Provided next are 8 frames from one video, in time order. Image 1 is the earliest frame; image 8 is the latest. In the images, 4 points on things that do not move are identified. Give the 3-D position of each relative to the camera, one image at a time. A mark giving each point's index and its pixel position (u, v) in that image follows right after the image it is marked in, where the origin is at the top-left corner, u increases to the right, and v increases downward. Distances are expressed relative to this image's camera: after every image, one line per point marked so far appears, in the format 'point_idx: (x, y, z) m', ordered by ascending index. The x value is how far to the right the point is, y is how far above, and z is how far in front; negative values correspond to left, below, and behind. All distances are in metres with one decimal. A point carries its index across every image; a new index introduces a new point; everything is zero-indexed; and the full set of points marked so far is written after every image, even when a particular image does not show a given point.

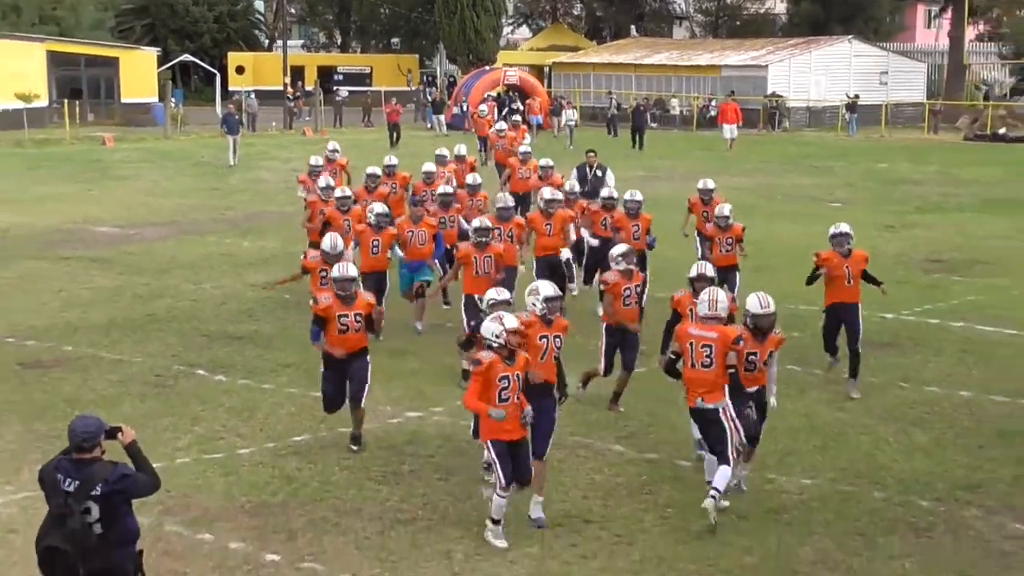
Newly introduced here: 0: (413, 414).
0: (-0.8, -0.8, +11.0) m
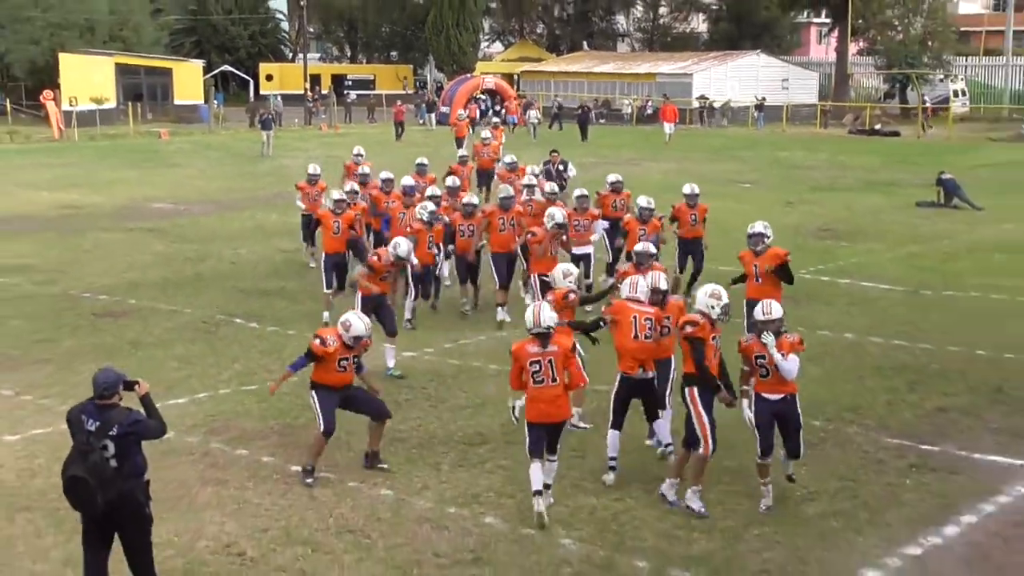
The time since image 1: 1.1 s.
0: (-0.9, -0.5, +13.0) m
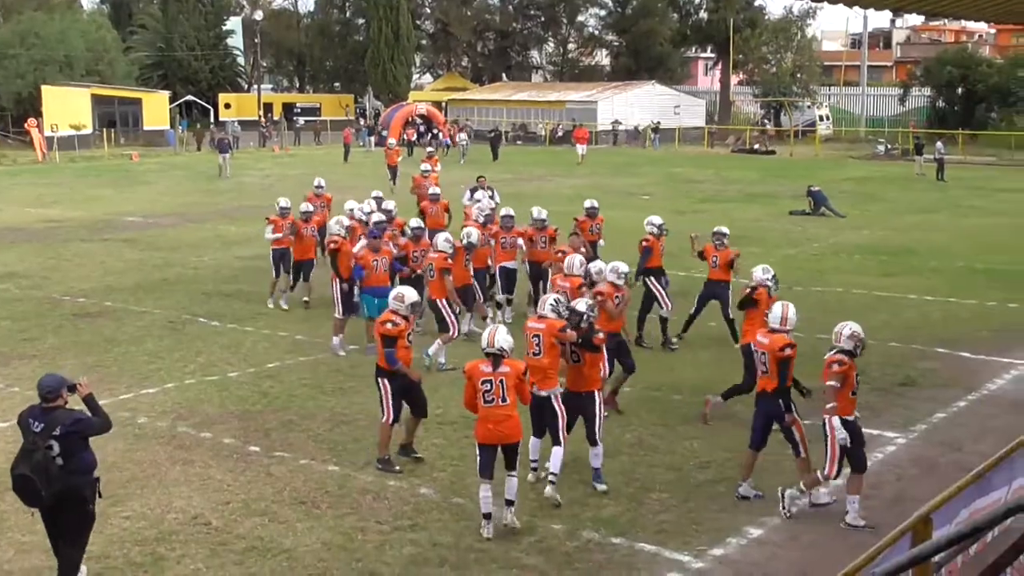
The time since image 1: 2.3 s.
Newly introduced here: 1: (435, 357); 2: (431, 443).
0: (-1.5, -0.6, +14.3) m
1: (-0.7, -0.6, +14.0) m
2: (-0.6, -1.1, +11.5) m
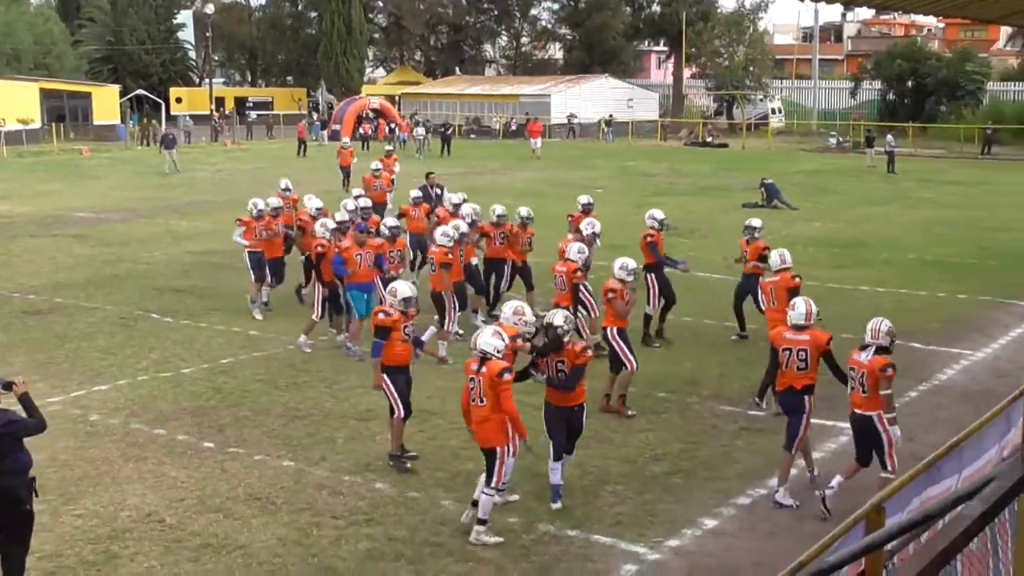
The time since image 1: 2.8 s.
0: (-1.9, -0.5, +14.3) m
1: (-1.1, -0.6, +14.0) m
2: (-0.9, -1.1, +11.5) m
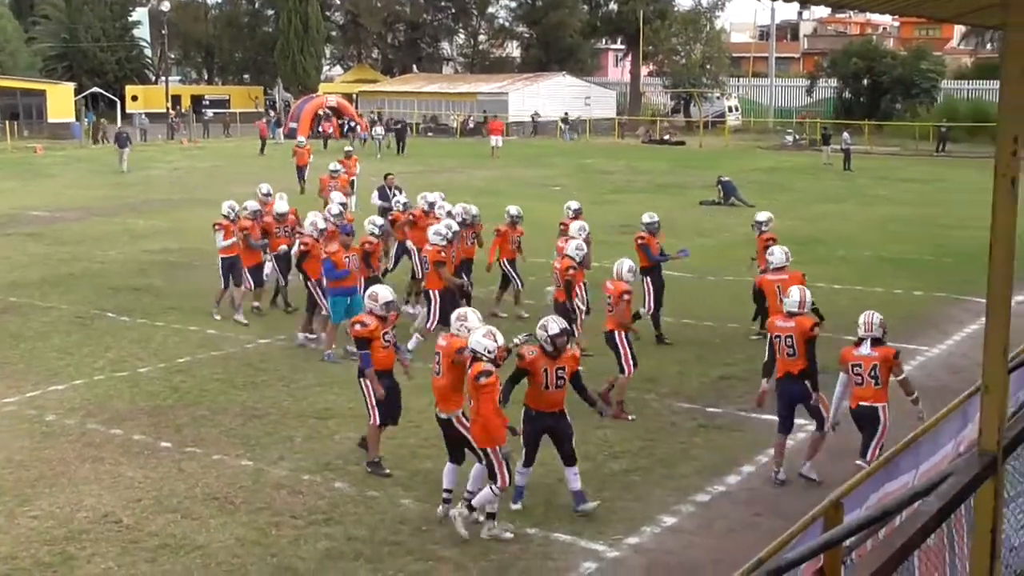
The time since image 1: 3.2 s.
0: (-2.3, -0.5, +14.2) m
1: (-1.5, -0.6, +14.0) m
2: (-1.2, -1.1, +11.4) m
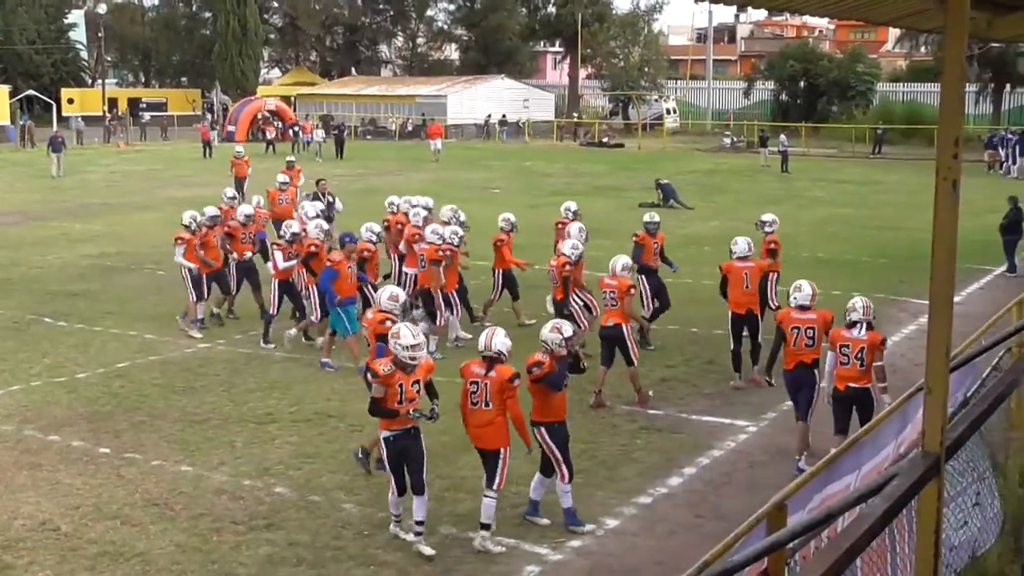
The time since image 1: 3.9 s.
0: (-2.8, -0.5, +14.2) m
1: (-2.0, -0.6, +13.9) m
2: (-1.7, -1.1, +11.4) m
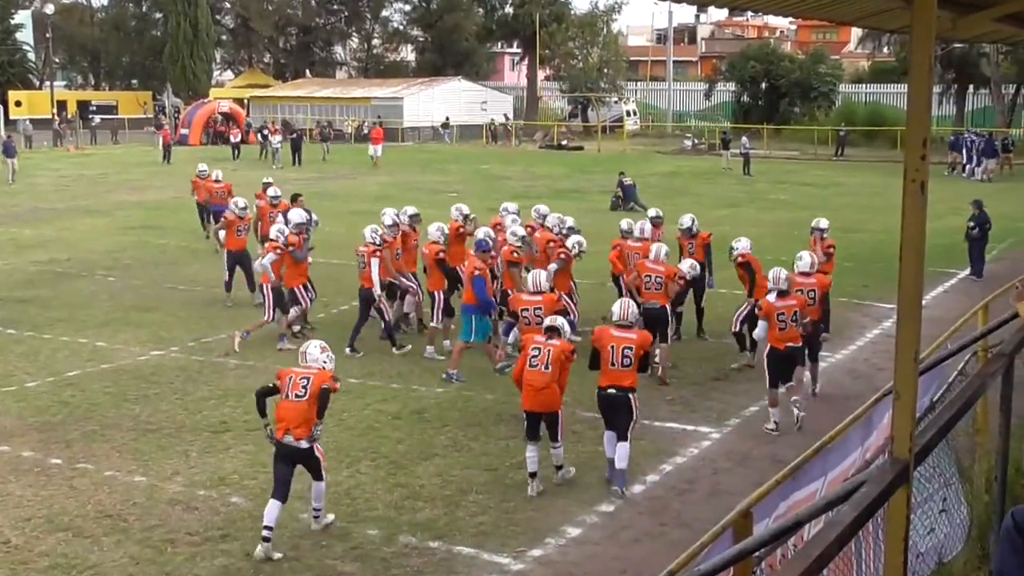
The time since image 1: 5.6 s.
0: (-3.2, -0.5, +13.9) m
1: (-2.3, -0.6, +13.7) m
2: (-1.9, -1.2, +11.2) m
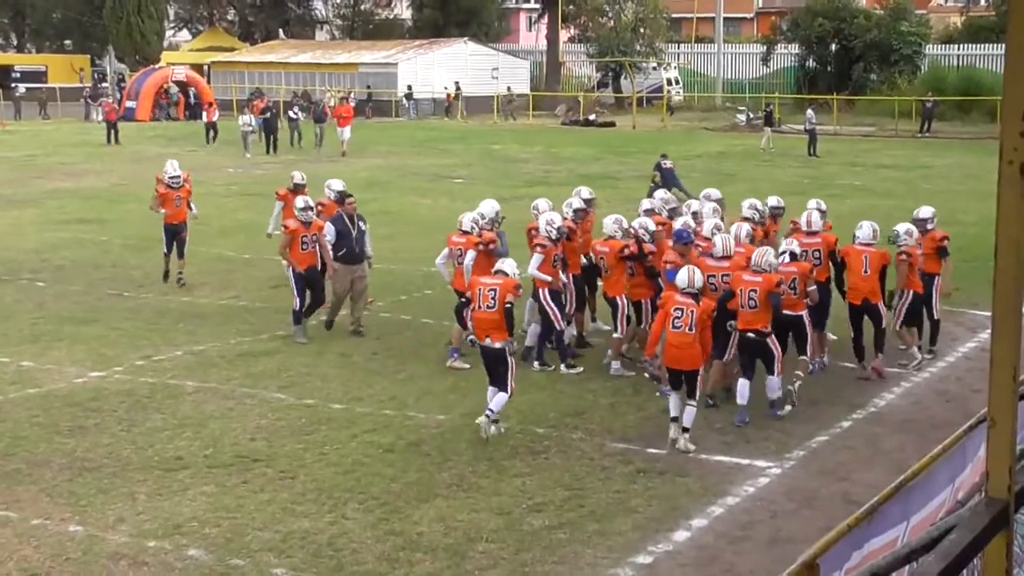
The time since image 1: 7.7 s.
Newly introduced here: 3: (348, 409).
0: (-3.2, -0.6, +12.0) m
1: (-2.3, -0.7, +11.8) m
2: (-1.9, -1.2, +9.3) m
3: (-1.2, -0.9, +11.2) m
